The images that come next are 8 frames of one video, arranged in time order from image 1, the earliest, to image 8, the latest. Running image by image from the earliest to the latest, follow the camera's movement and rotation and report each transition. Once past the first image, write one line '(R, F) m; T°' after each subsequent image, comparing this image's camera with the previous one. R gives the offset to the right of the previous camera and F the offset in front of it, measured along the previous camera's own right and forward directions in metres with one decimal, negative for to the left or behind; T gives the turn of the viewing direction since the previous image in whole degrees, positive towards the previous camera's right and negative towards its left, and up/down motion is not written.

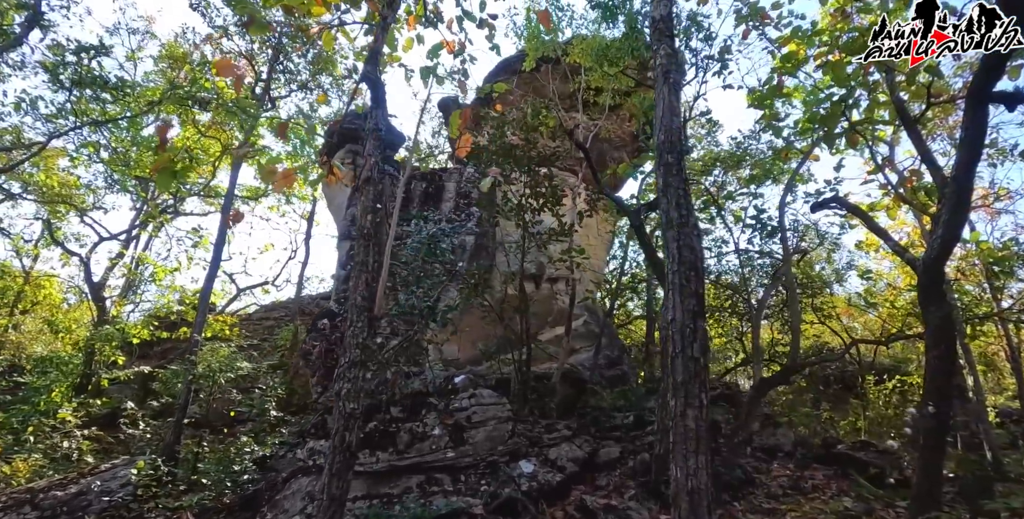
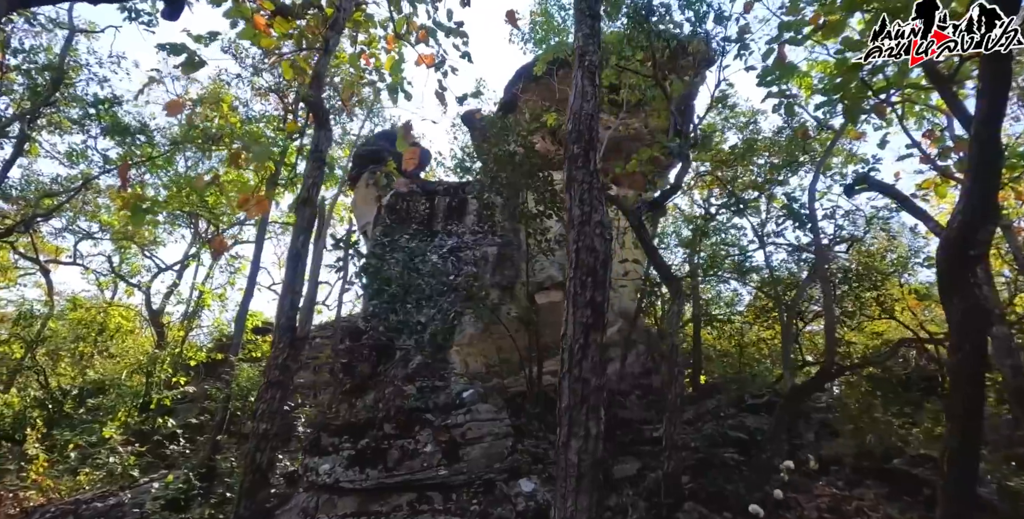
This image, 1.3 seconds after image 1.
(+1.2, +0.3) m; -10°
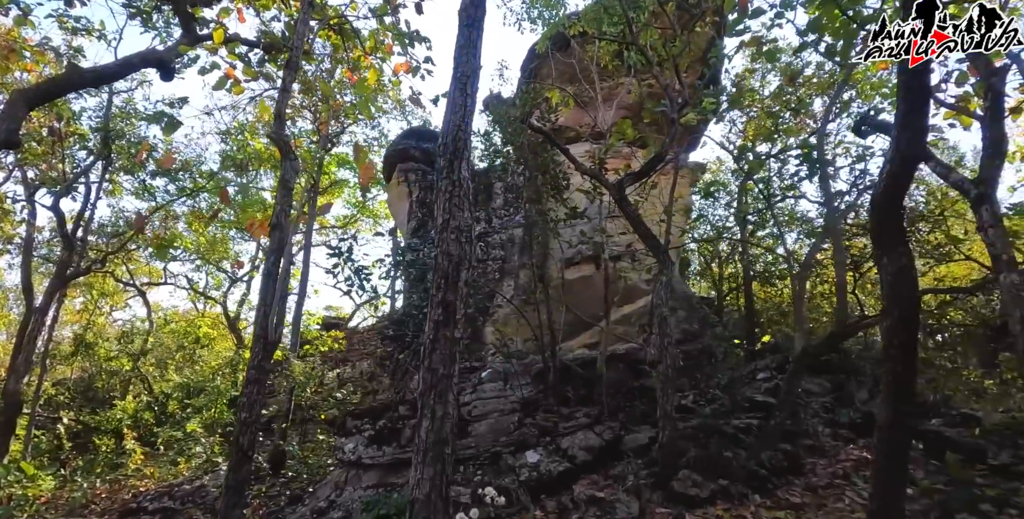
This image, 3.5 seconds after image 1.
(+1.4, -0.2) m; -11°
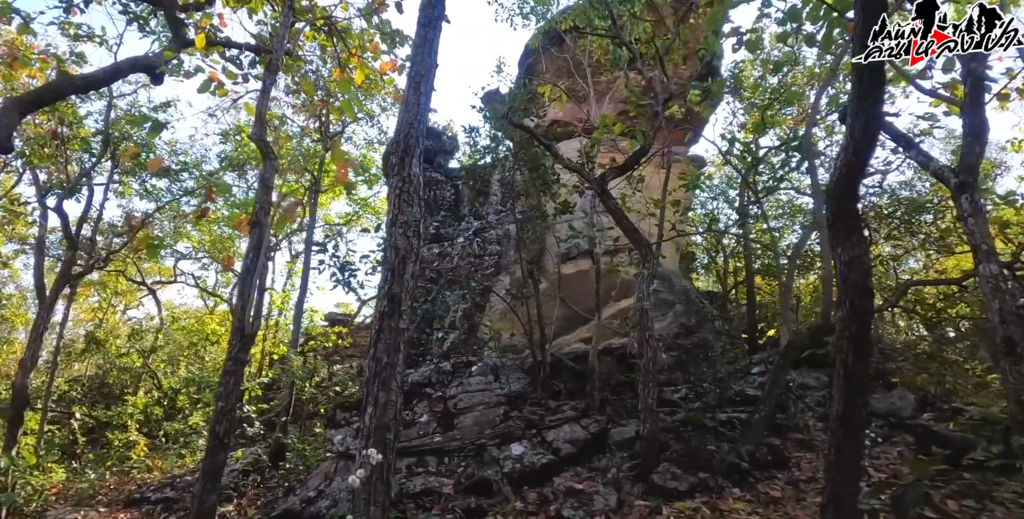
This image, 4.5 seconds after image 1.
(+0.5, -0.1) m; -2°
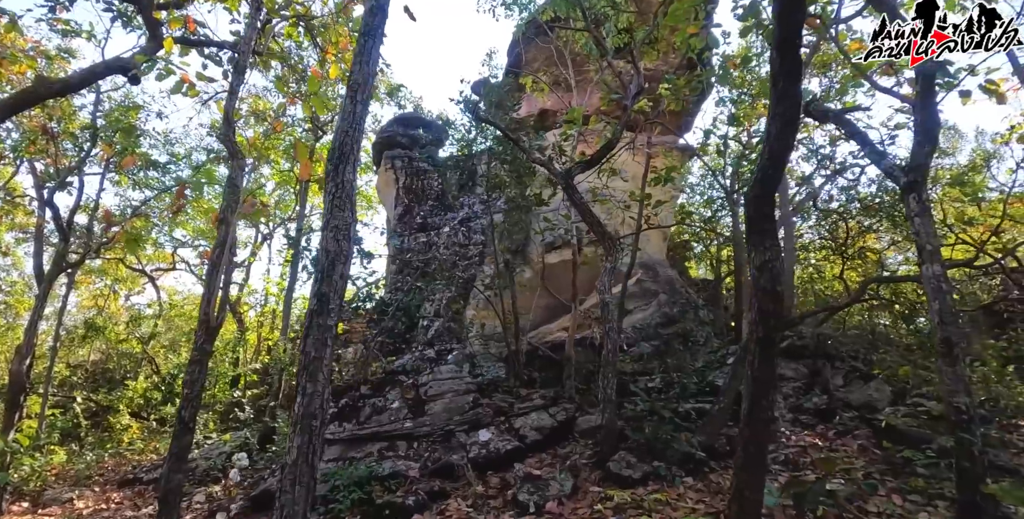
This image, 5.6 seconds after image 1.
(+0.6, -0.2) m; -2°
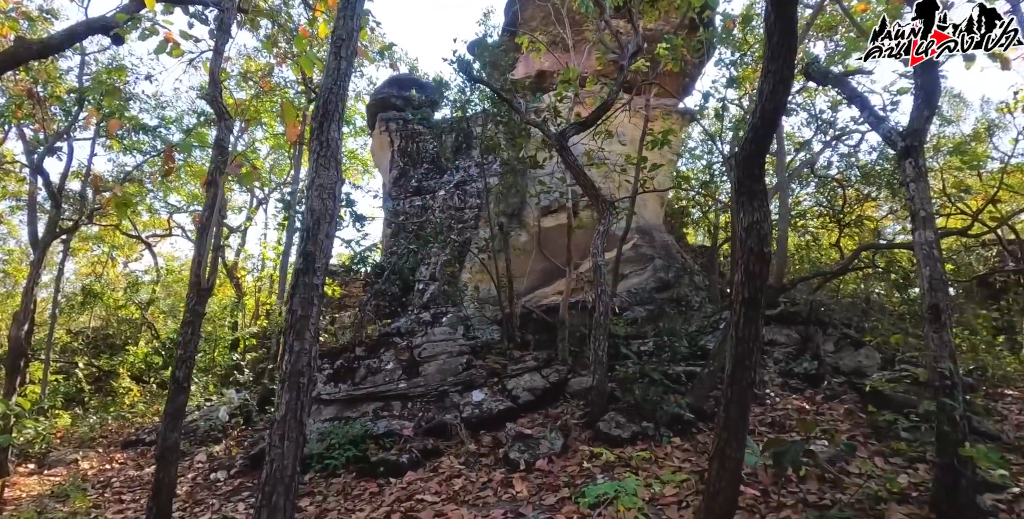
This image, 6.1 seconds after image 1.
(+0.1, 0.0) m; 0°
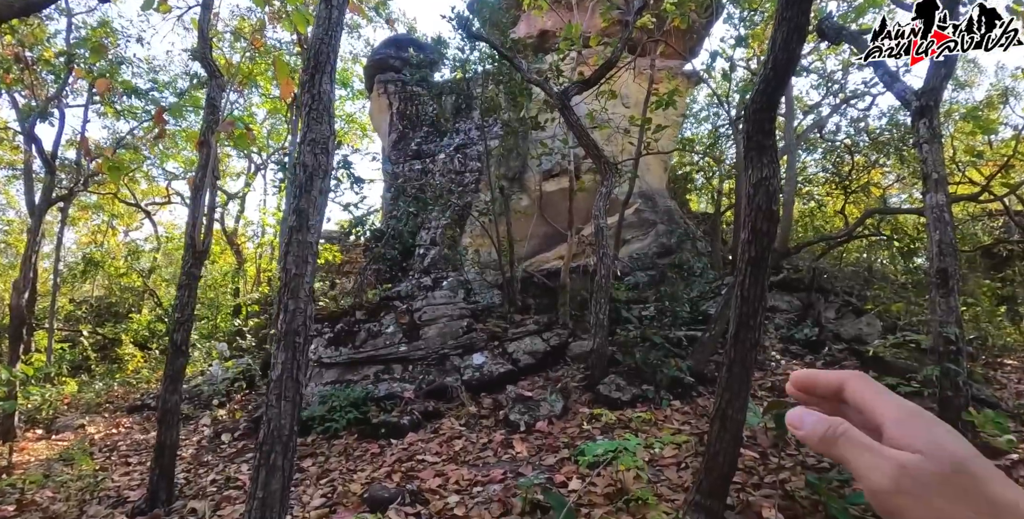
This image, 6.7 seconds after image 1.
(0.0, +0.1) m; 0°
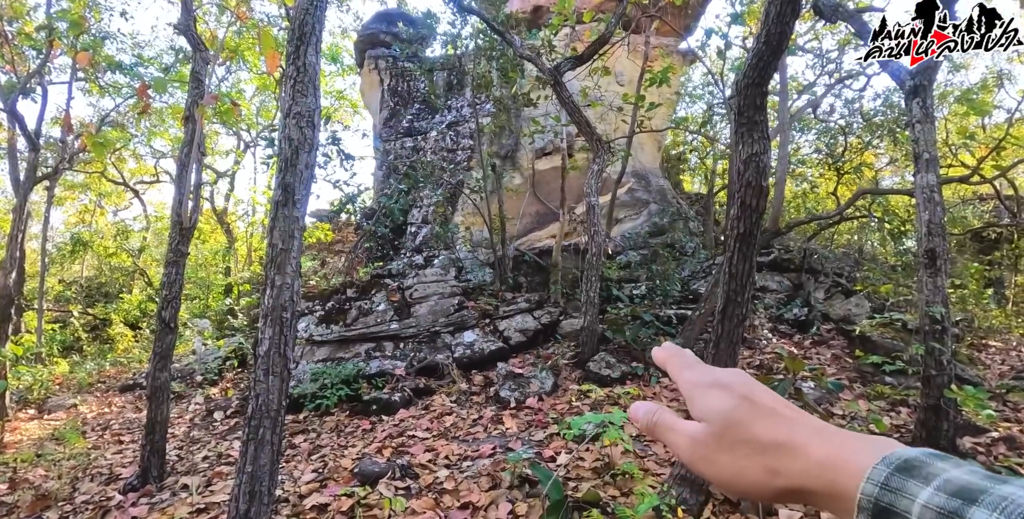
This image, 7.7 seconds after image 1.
(0.0, 0.0) m; +1°
